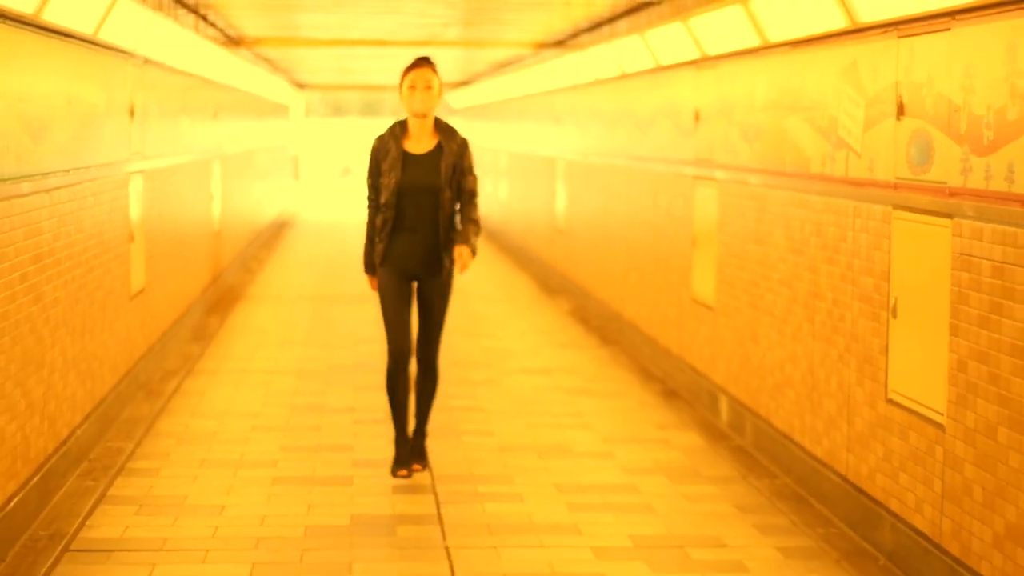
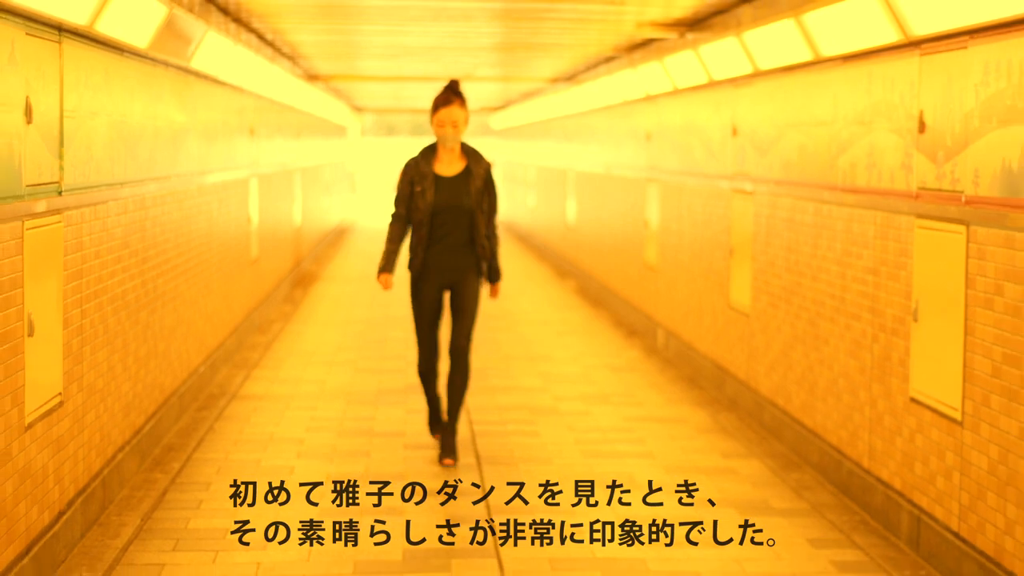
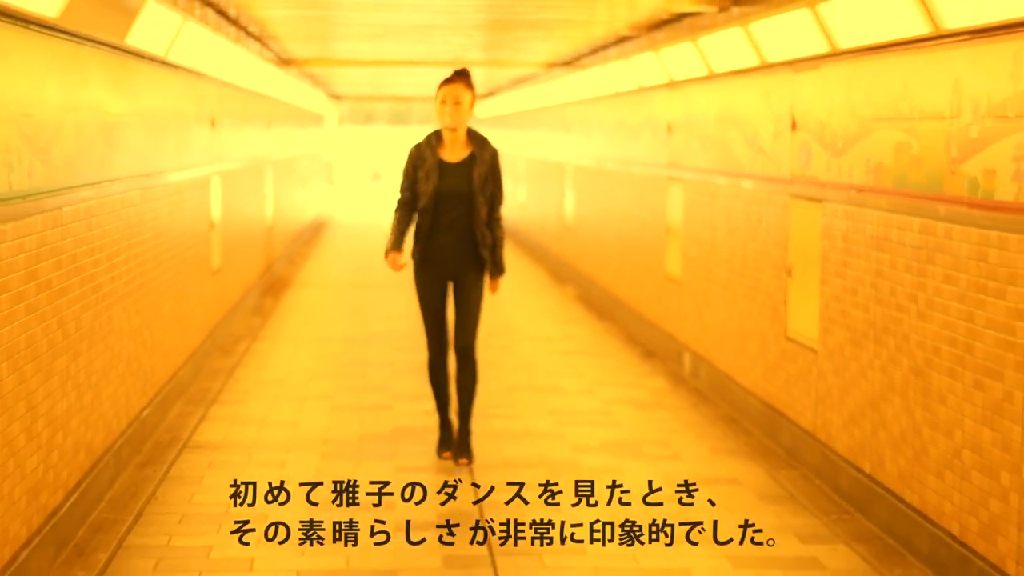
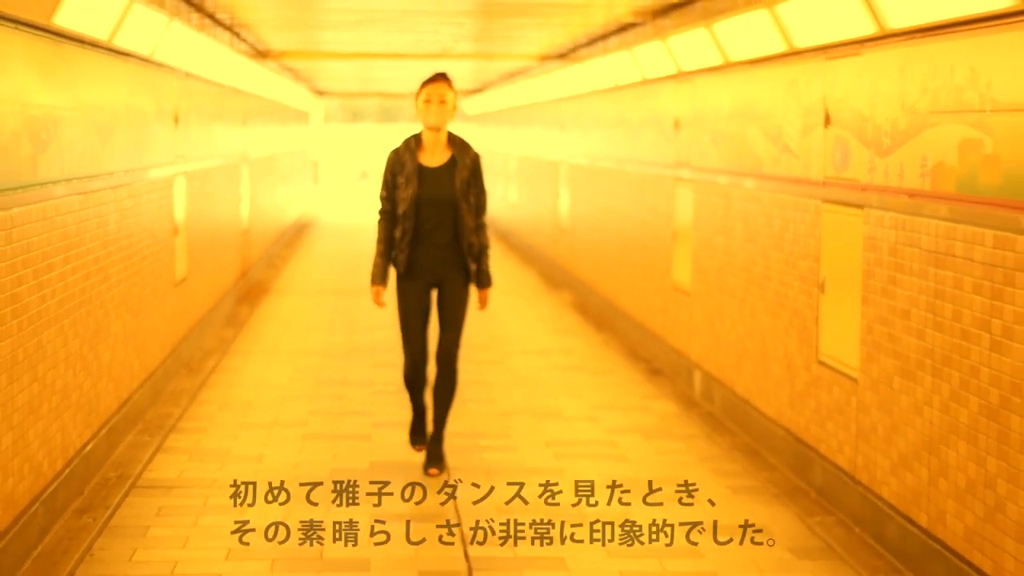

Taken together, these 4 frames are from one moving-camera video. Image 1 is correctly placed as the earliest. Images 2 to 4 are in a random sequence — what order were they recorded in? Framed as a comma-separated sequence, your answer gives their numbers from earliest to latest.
4, 3, 2
